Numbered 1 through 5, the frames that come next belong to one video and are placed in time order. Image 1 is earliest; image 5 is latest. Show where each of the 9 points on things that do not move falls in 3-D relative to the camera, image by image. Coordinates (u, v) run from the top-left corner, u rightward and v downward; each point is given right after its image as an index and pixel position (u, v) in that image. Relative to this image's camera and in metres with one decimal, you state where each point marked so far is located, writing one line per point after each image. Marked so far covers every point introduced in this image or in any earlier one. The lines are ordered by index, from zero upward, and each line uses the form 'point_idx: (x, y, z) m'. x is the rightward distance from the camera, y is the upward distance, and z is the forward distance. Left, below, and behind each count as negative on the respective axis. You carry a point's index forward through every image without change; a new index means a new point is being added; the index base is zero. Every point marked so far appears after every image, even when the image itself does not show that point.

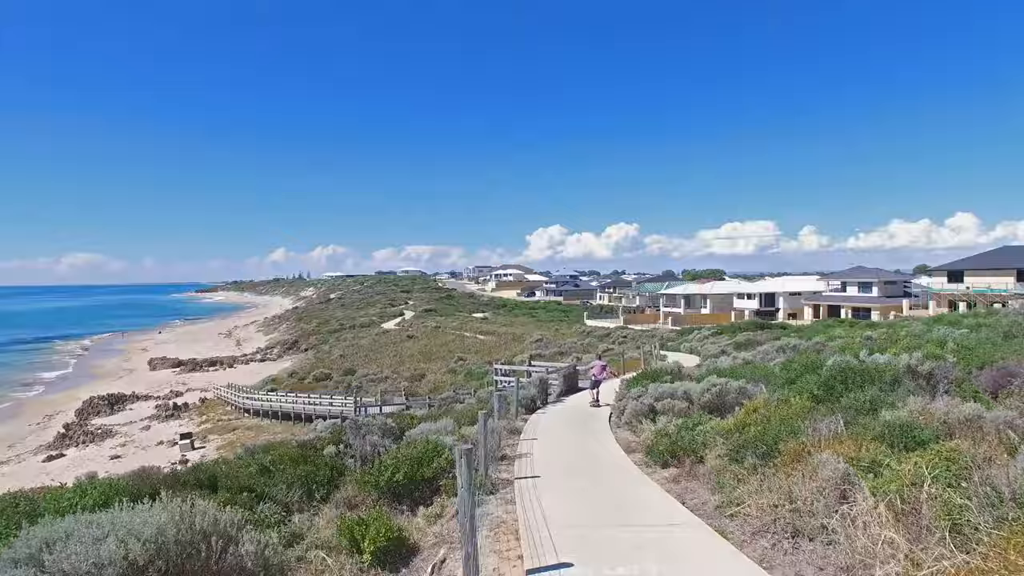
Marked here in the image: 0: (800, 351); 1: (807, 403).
0: (+5.3, -1.2, +12.1) m
1: (+2.9, -1.1, +6.5) m
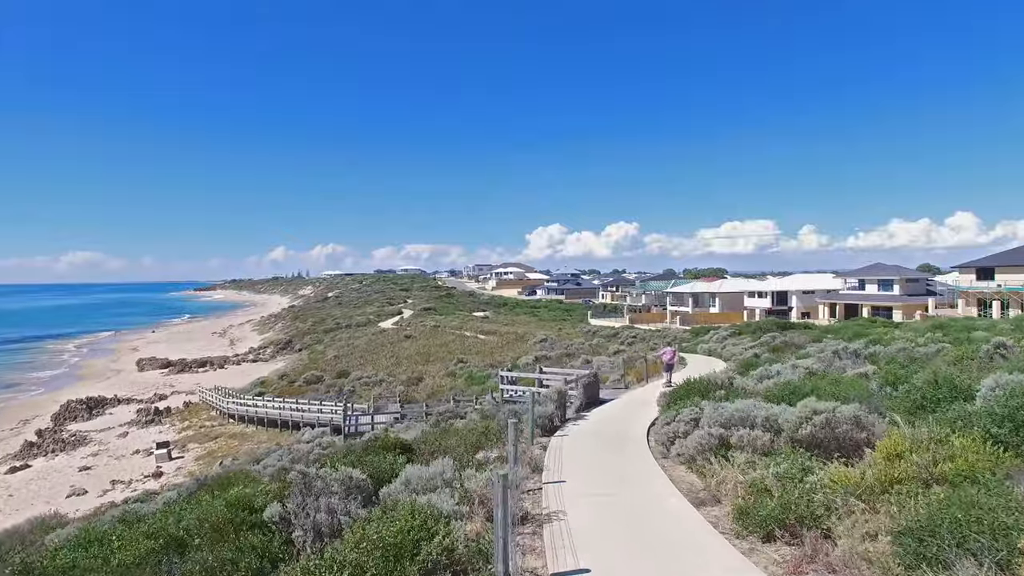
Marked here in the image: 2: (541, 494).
0: (+5.5, -1.1, +9.9) m
1: (+3.1, -1.0, +4.3) m
2: (+0.3, -2.0, +6.3) m
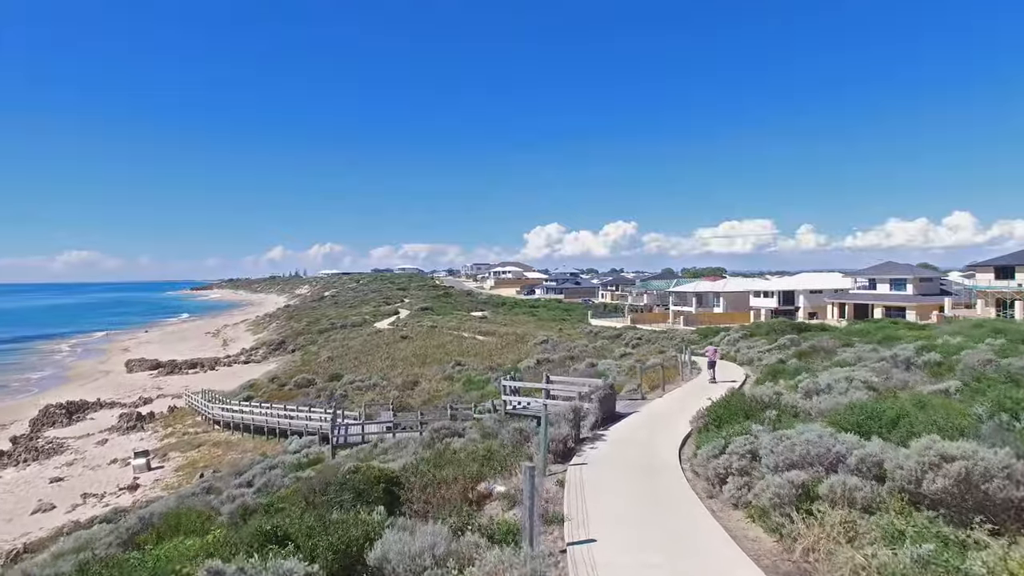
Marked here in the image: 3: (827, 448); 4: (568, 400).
0: (+5.6, -1.1, +8.4) m
1: (+3.2, -1.0, +2.7) m
2: (+0.4, -2.0, +4.8) m
3: (+2.6, -1.3, +5.4) m
4: (+1.0, -2.1, +12.2) m
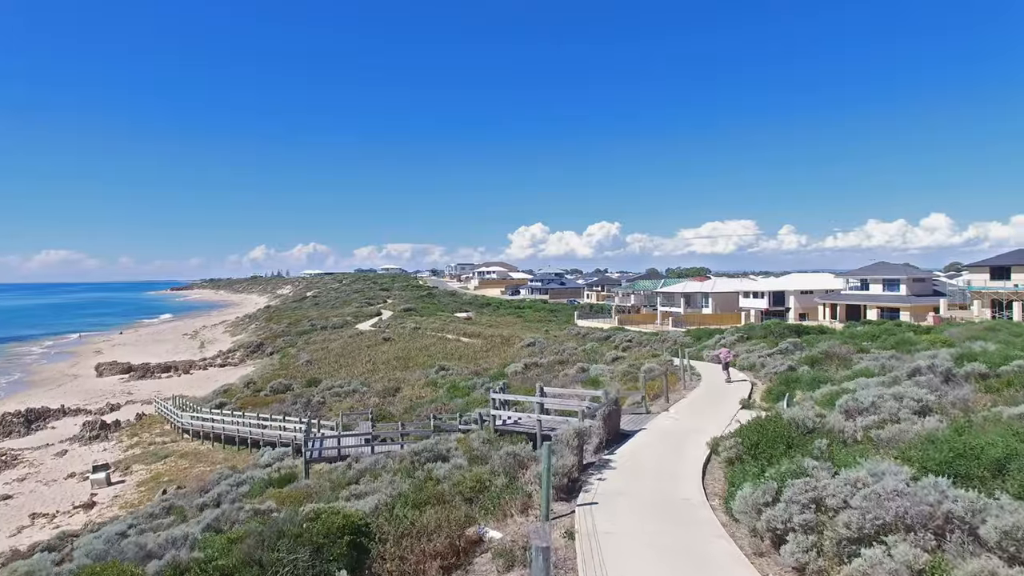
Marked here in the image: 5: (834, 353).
0: (+5.6, -1.1, +7.1) m
1: (+3.3, -1.1, +1.4) m
2: (+0.4, -2.0, +3.4) m
3: (+2.6, -1.3, +4.1) m
4: (+0.9, -2.1, +10.9) m
5: (+7.7, -1.6, +16.0) m
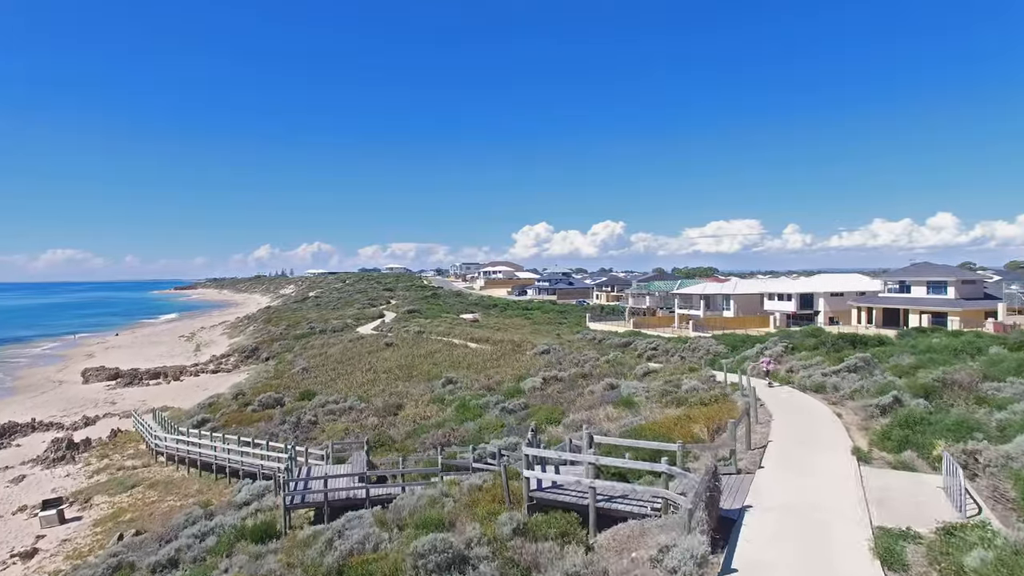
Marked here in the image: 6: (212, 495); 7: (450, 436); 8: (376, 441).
0: (+6.1, -1.3, +3.8) m
1: (+3.7, -1.3, -1.8) m
2: (+0.9, -2.2, +0.1) m
3: (+3.1, -1.5, +0.8) m
4: (+1.4, -2.3, +7.6) m
5: (+8.3, -1.8, +12.7) m
6: (-8.7, -6.0, +19.4) m
7: (-1.6, -4.2, +18.9) m
8: (-4.1, -4.5, +19.9) m
